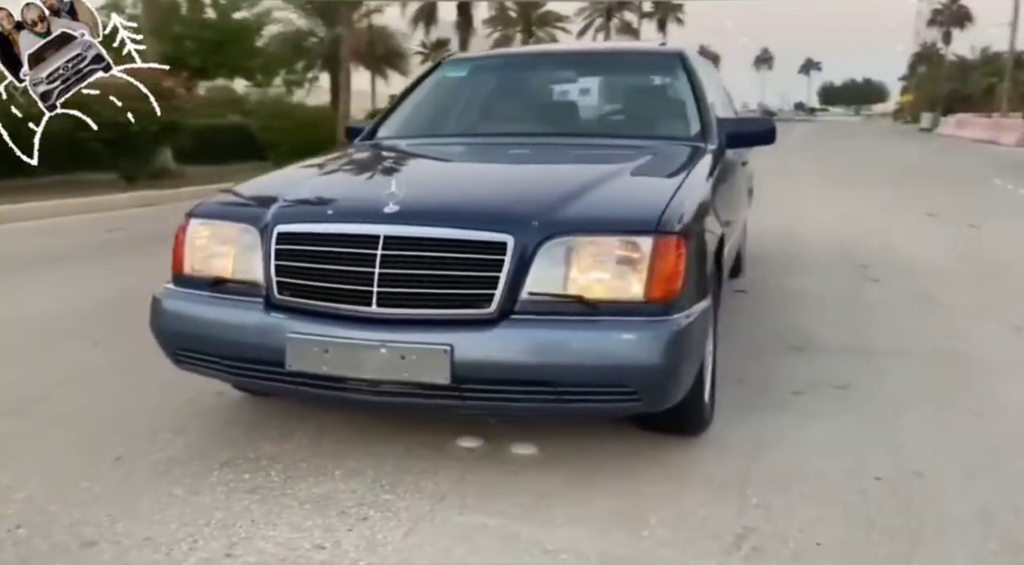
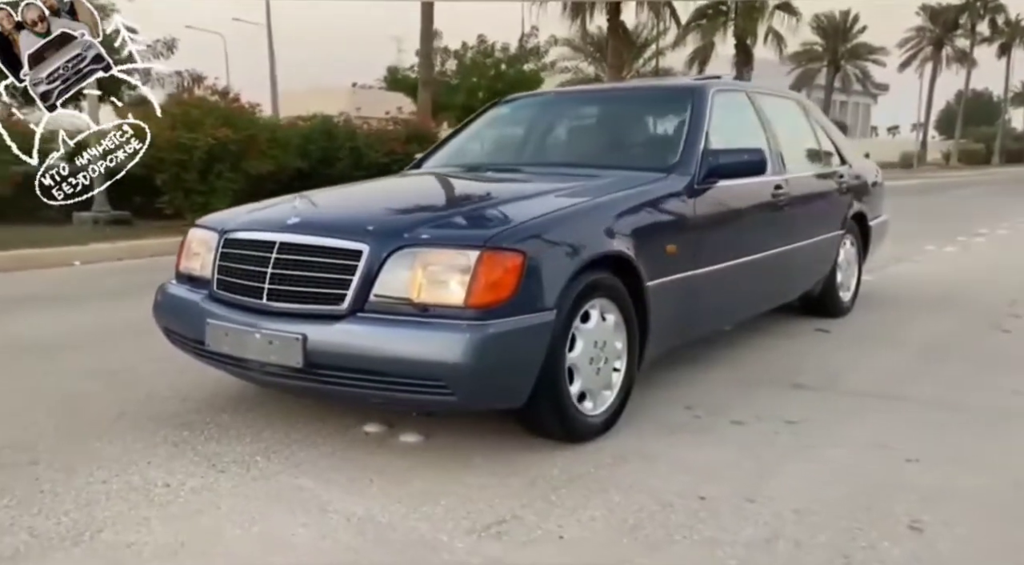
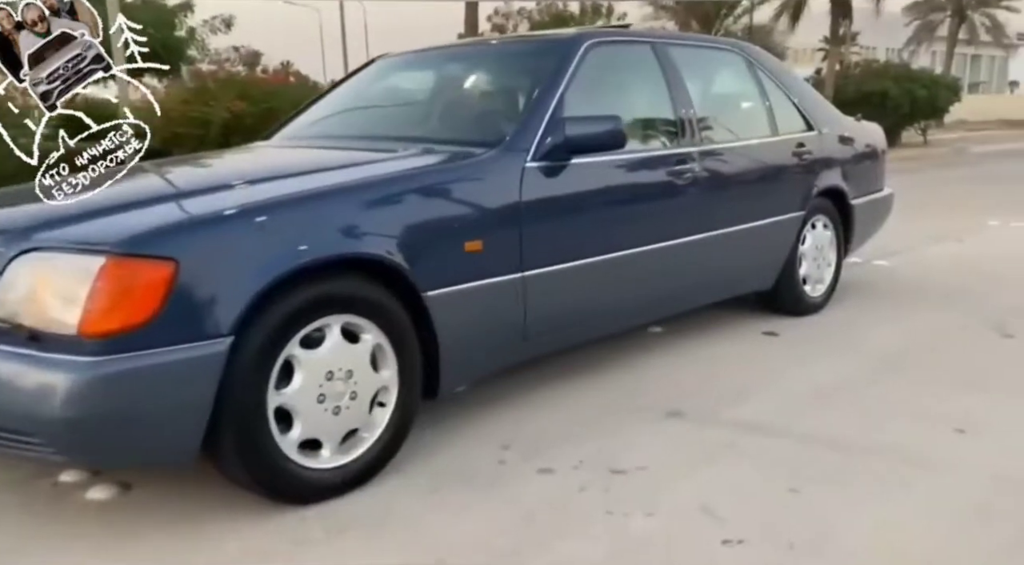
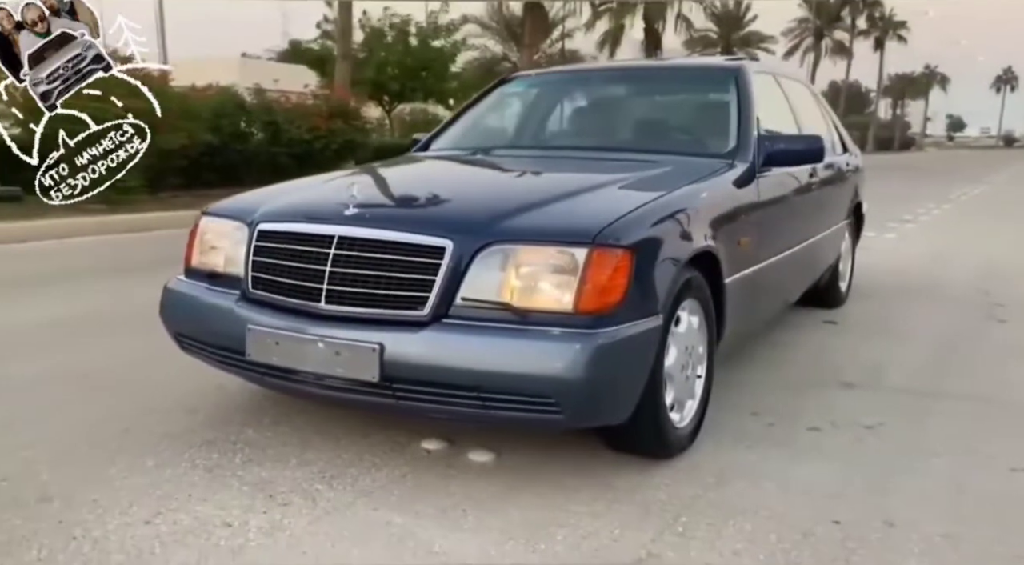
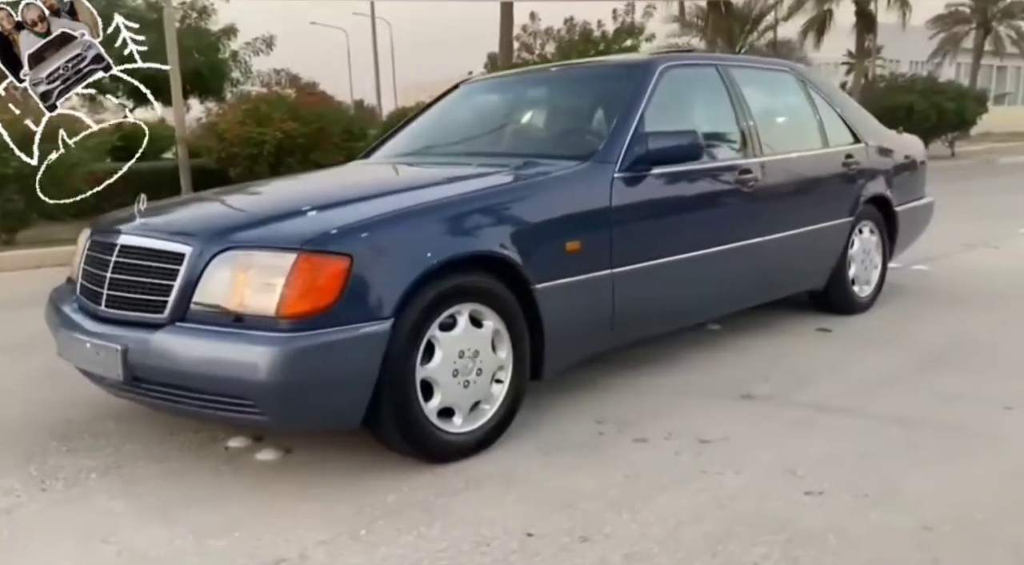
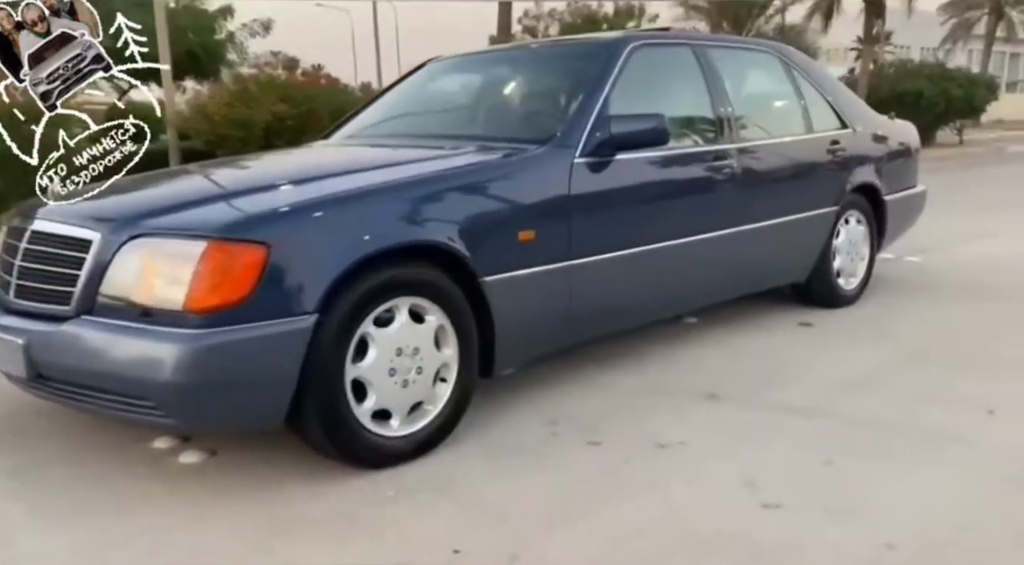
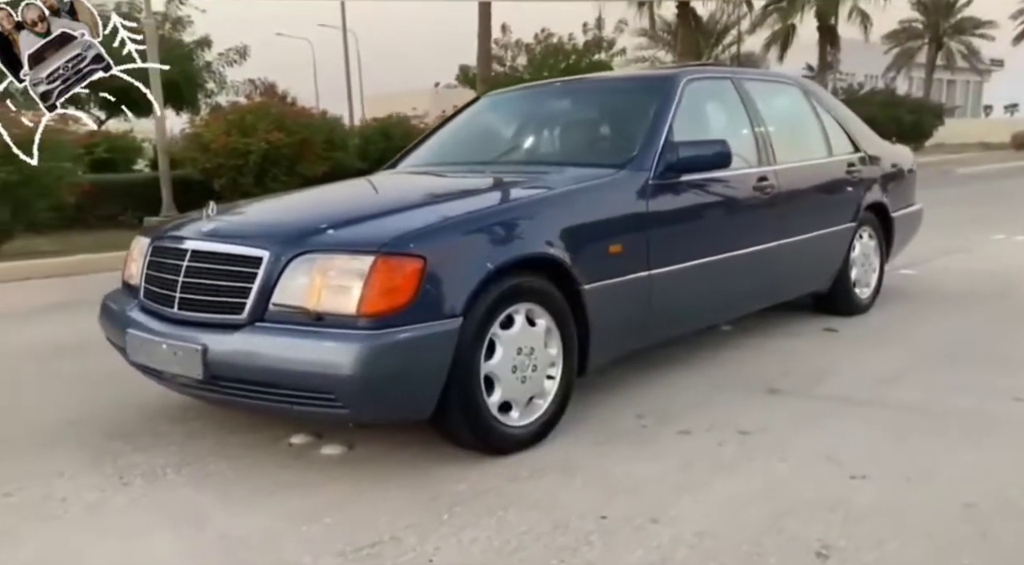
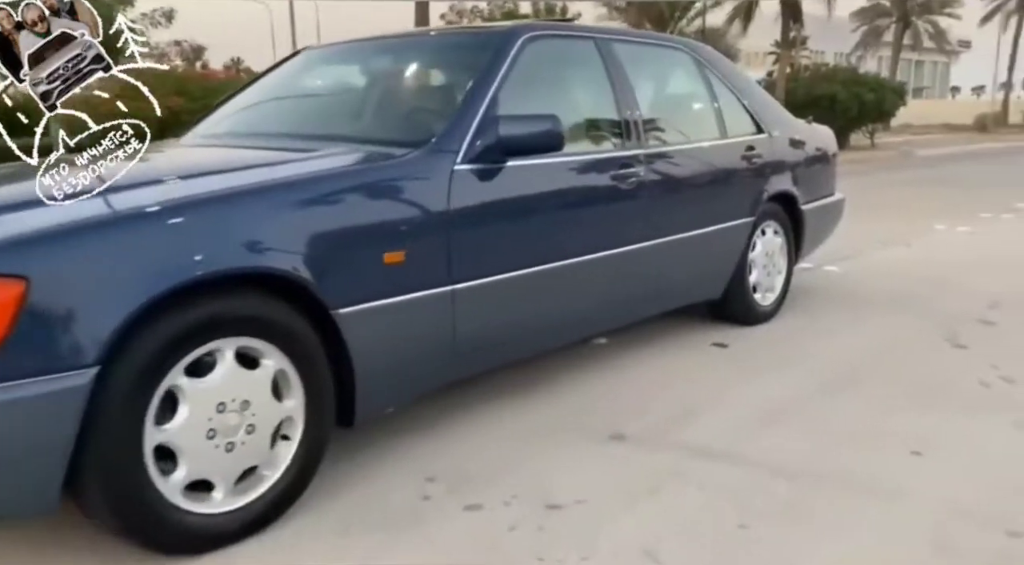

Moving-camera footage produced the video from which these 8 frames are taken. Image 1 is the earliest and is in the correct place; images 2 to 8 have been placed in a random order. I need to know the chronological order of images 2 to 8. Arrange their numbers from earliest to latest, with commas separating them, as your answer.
4, 2, 7, 5, 6, 3, 8
